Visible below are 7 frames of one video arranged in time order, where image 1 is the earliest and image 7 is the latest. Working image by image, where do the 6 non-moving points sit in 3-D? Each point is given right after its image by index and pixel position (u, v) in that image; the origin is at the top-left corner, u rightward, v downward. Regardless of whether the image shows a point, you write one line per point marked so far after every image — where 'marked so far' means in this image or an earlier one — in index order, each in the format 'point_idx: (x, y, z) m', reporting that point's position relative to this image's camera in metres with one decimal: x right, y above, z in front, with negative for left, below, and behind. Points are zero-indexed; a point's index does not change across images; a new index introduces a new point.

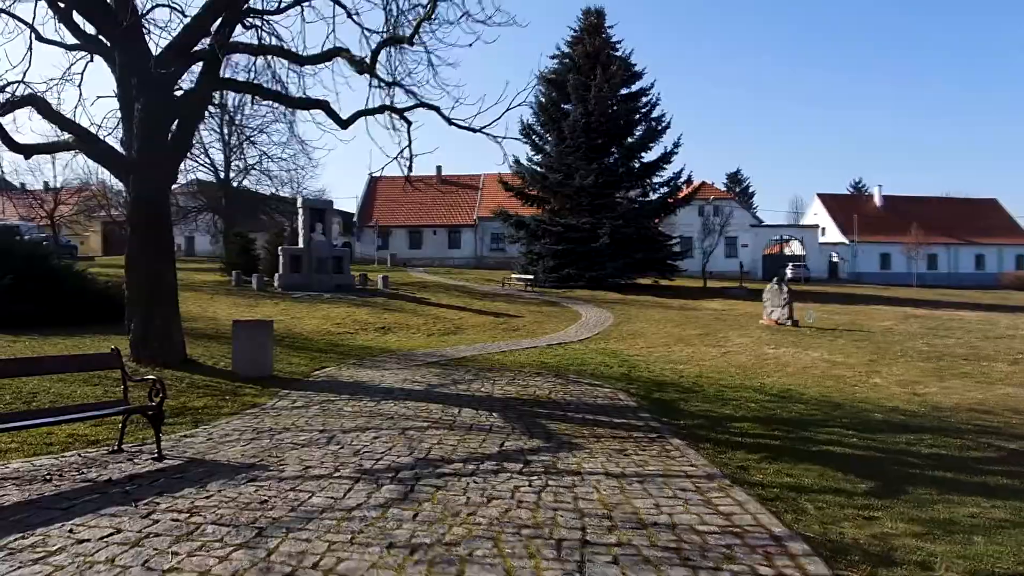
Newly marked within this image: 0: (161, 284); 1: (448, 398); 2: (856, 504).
0: (-4.8, +0.1, +10.0) m
1: (-0.8, -1.3, +8.6) m
2: (+2.4, -1.5, +5.1) m
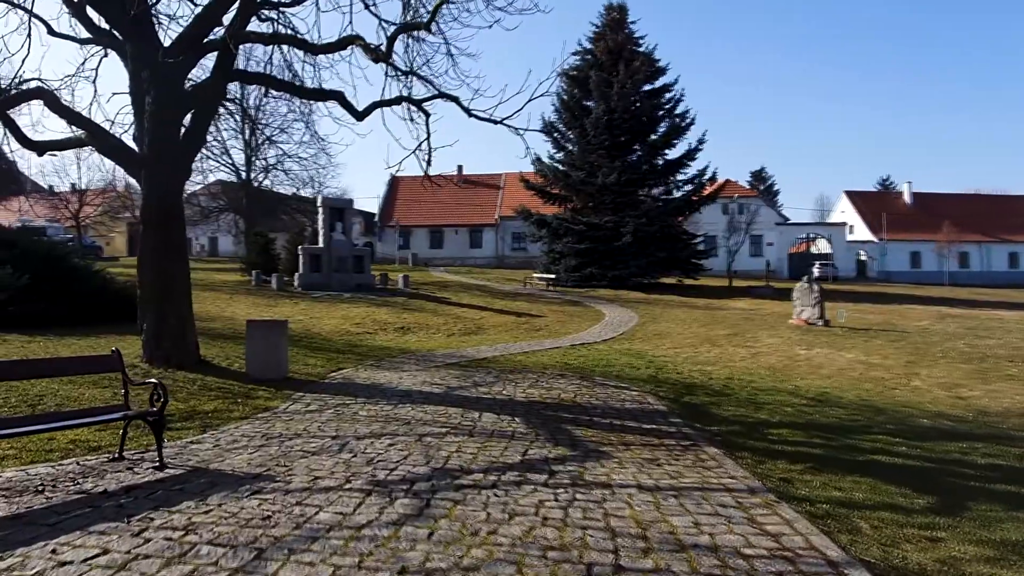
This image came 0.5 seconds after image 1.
0: (-4.5, +0.1, +9.7) m
1: (-0.5, -1.3, +8.3) m
2: (+2.6, -1.5, +4.7) m
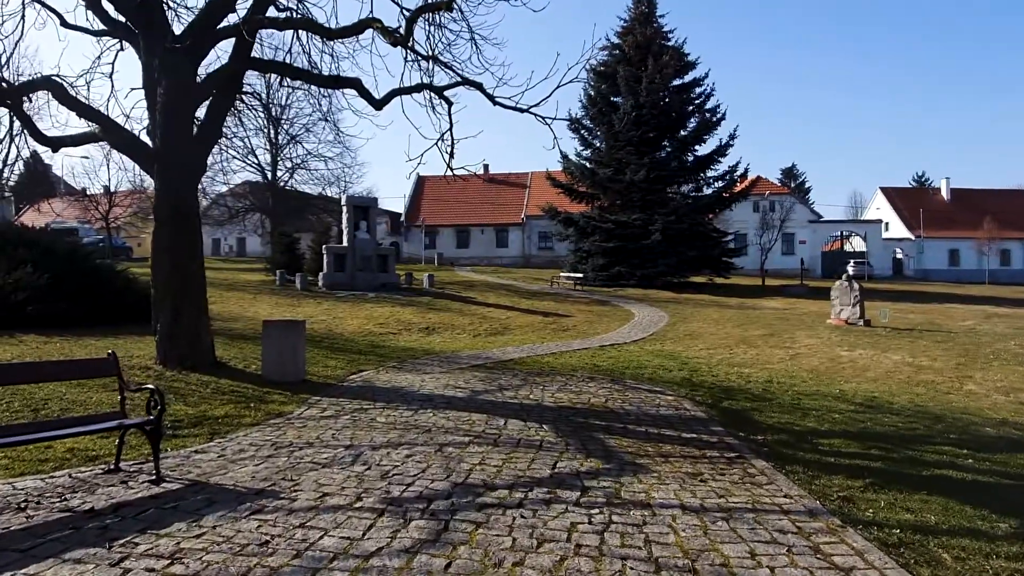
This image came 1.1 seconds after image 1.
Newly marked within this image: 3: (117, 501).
0: (-4.2, +0.1, +9.4) m
1: (-0.2, -1.3, +7.8) m
2: (+2.7, -1.5, +4.1) m
3: (-2.3, -1.3, +4.3) m
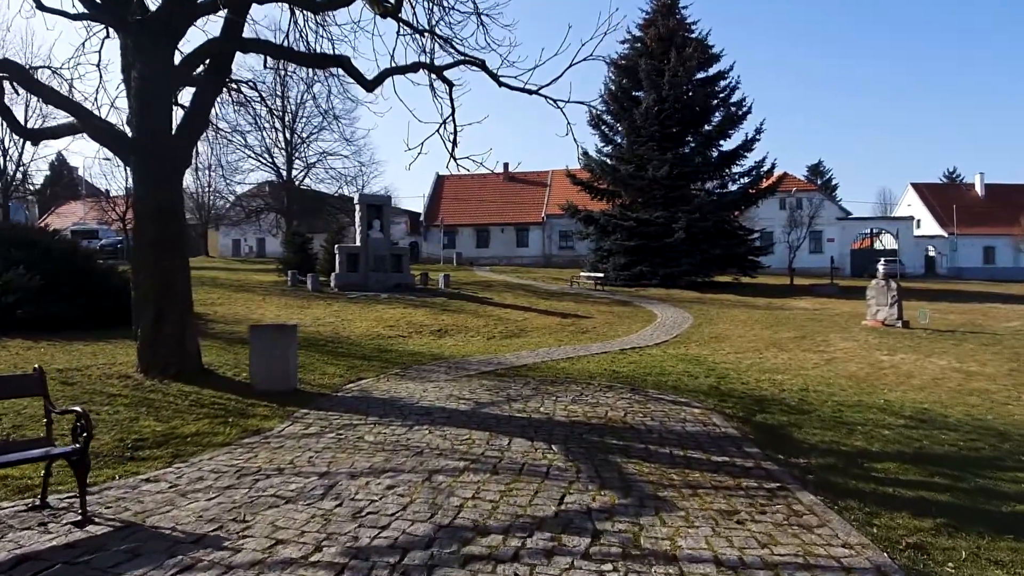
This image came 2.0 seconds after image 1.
0: (-4.0, +0.1, +8.7) m
1: (-0.1, -1.3, +6.9) m
2: (+2.7, -1.5, +3.1) m
3: (-2.4, -1.3, +3.5) m
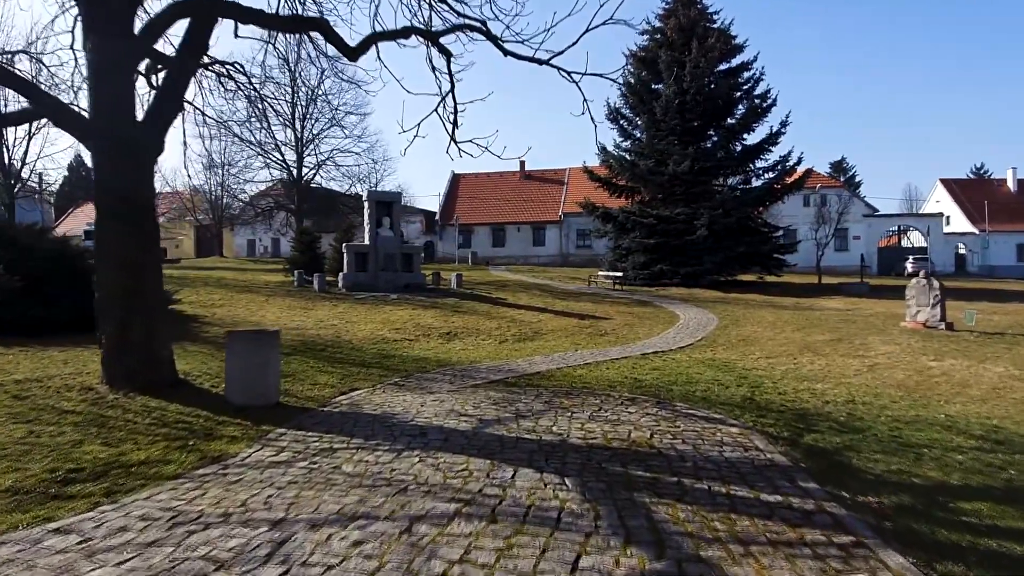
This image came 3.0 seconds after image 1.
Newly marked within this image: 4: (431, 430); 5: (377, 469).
0: (-4.0, +0.1, +7.7) m
1: (-0.1, -1.3, +5.9) m
2: (+2.7, -1.5, +2.0) m
3: (-2.4, -1.3, +2.6) m
4: (-0.7, -1.3, +6.6) m
5: (-1.0, -1.3, +5.2) m
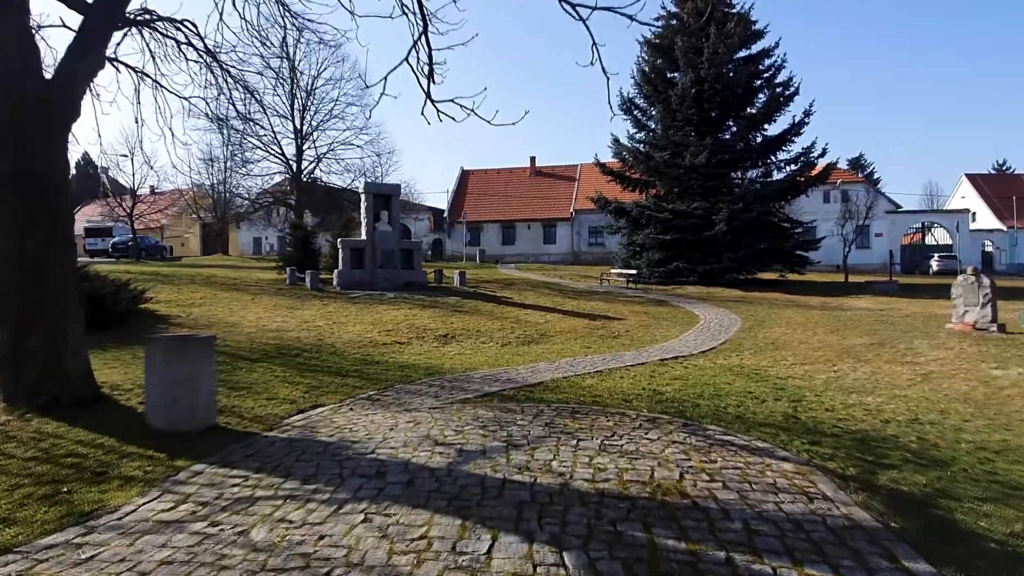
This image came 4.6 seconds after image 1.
0: (-4.0, +0.1, +6.3) m
1: (-0.2, -1.3, +4.4) m
2: (+2.5, -1.4, +0.5) m
3: (-2.6, -1.3, +1.1) m
4: (-0.8, -1.2, +5.1) m
5: (-1.1, -1.3, +3.7) m
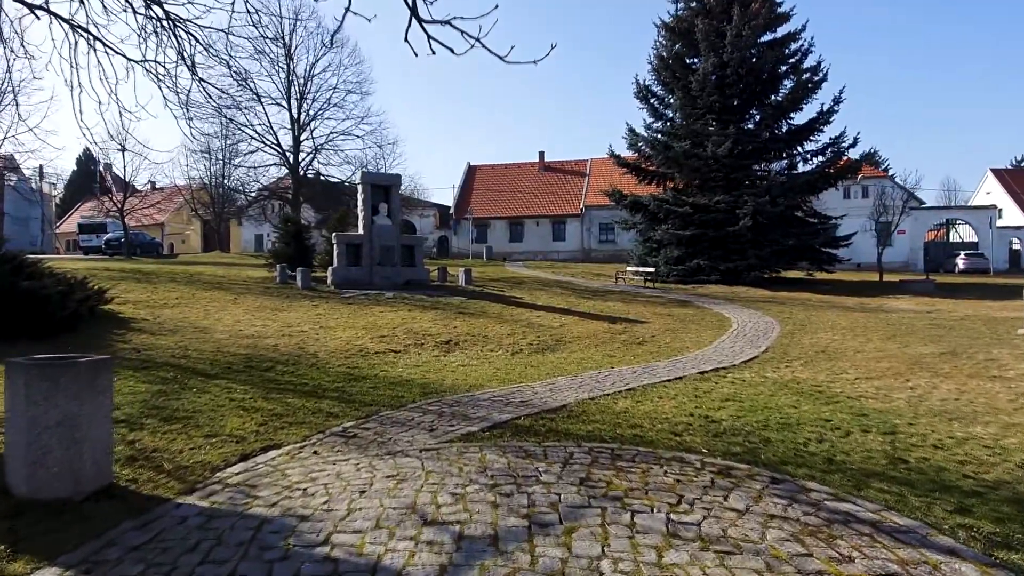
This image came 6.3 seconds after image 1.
0: (-3.9, +0.1, +4.4) m
1: (-0.1, -1.3, +2.5) m
2: (+2.6, -1.5, -1.5) m
3: (-2.5, -1.3, -0.8) m
4: (-0.7, -1.3, +3.2) m
5: (-1.0, -1.3, +1.8) m
